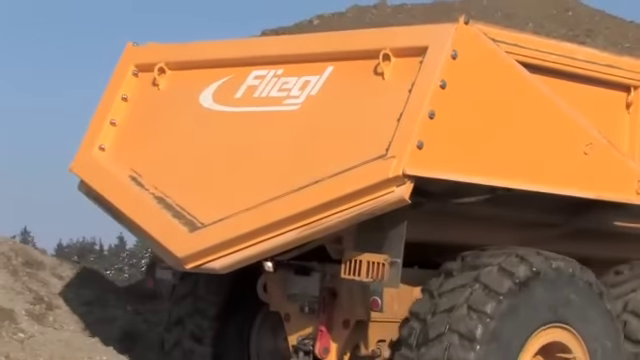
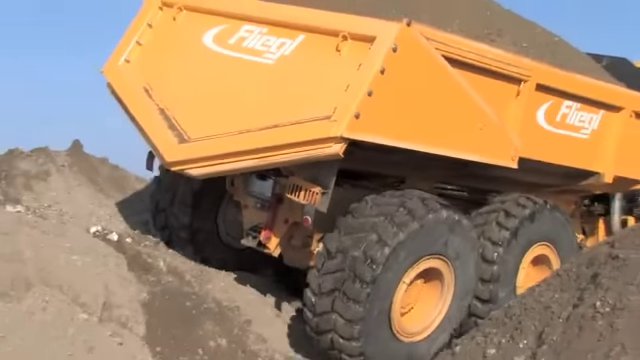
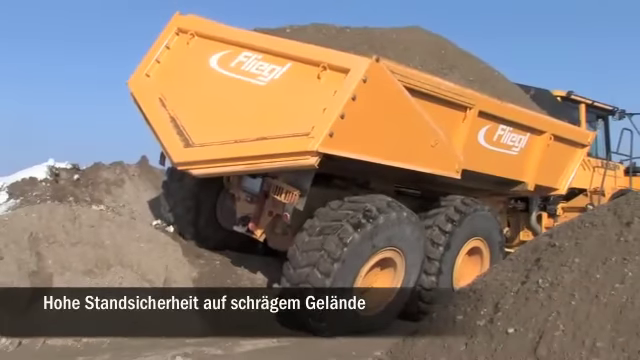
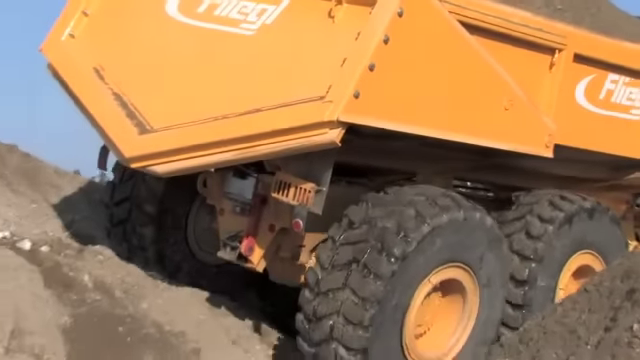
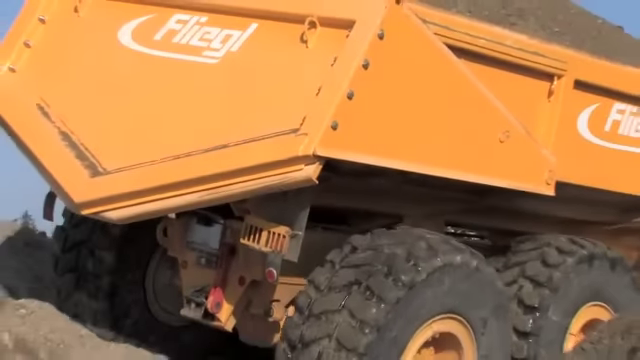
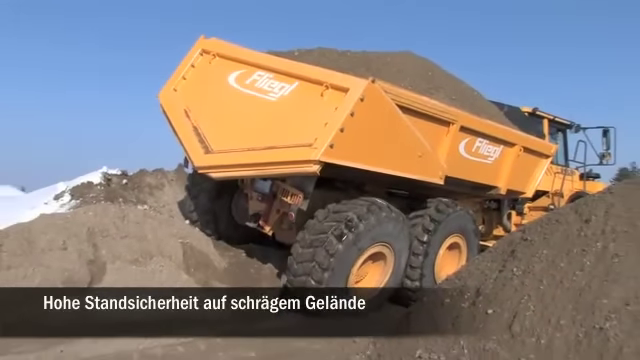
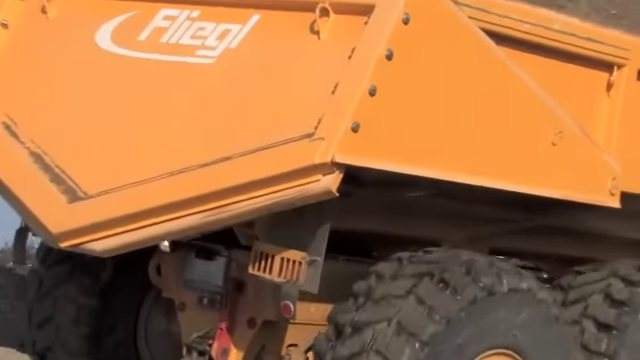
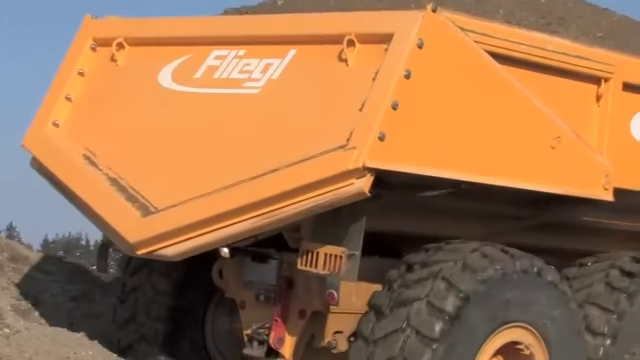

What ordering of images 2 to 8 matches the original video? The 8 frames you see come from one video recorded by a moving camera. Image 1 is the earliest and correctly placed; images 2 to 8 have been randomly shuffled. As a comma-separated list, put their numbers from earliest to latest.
8, 7, 5, 4, 2, 3, 6
